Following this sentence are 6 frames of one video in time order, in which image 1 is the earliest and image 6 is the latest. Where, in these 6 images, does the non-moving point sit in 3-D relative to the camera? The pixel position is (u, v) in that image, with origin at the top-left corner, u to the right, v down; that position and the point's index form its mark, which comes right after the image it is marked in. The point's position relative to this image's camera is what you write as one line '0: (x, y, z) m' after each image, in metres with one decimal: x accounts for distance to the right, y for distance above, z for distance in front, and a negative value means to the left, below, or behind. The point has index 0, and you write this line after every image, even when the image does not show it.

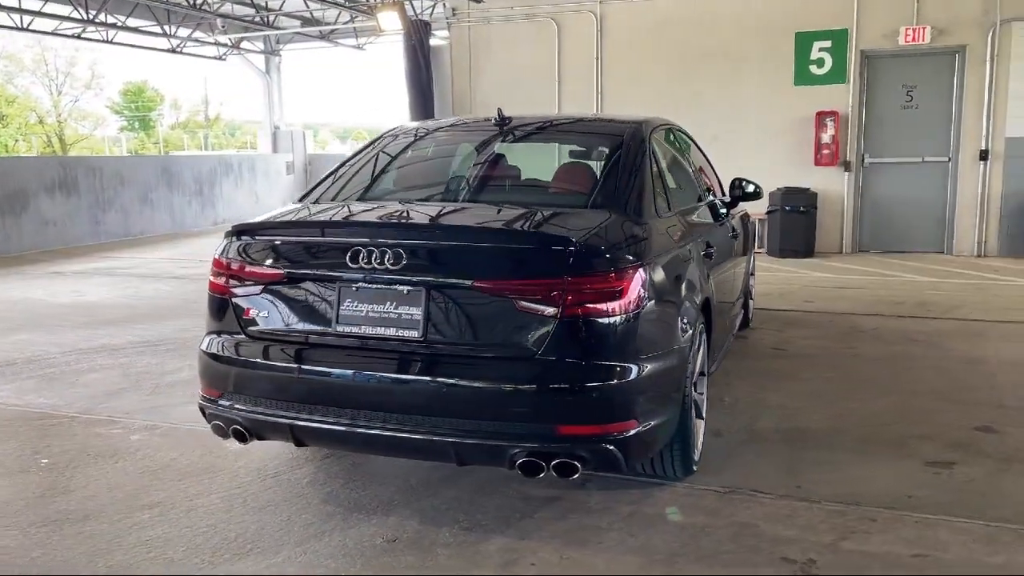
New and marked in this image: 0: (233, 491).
0: (-1.1, -0.8, +3.4) m
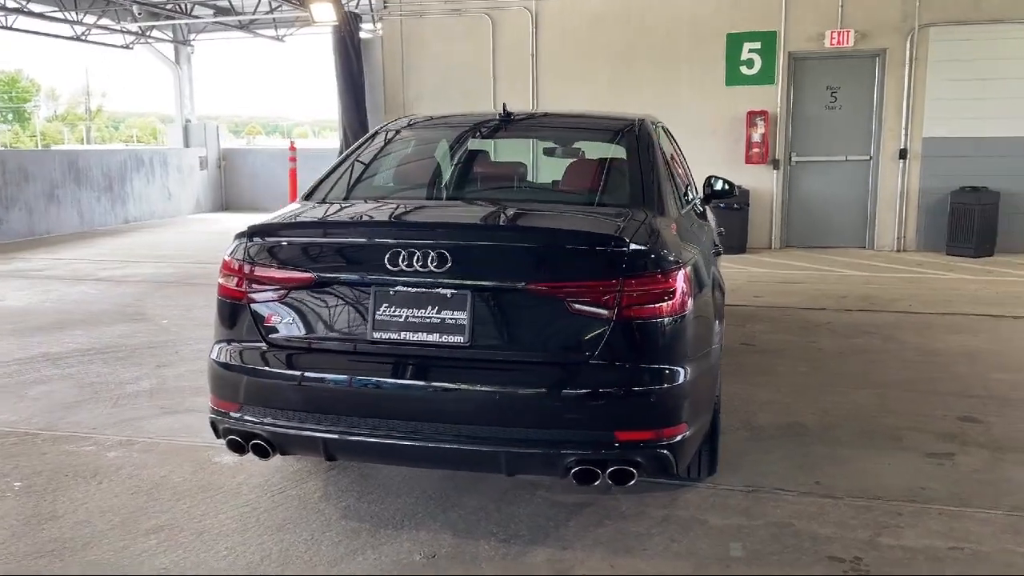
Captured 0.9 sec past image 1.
0: (-1.0, -0.8, +3.1) m
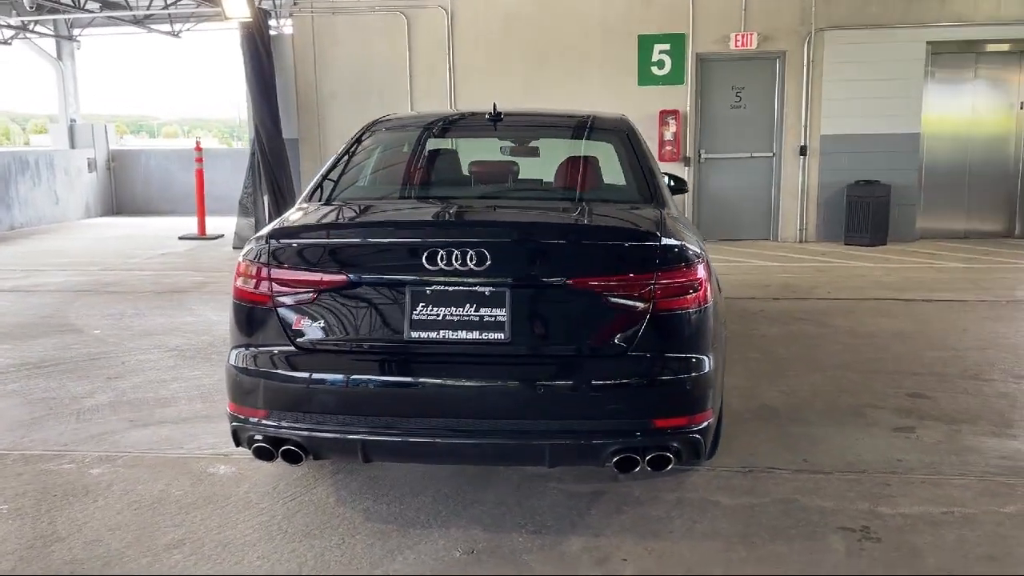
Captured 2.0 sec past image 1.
0: (-0.9, -0.8, +3.1) m
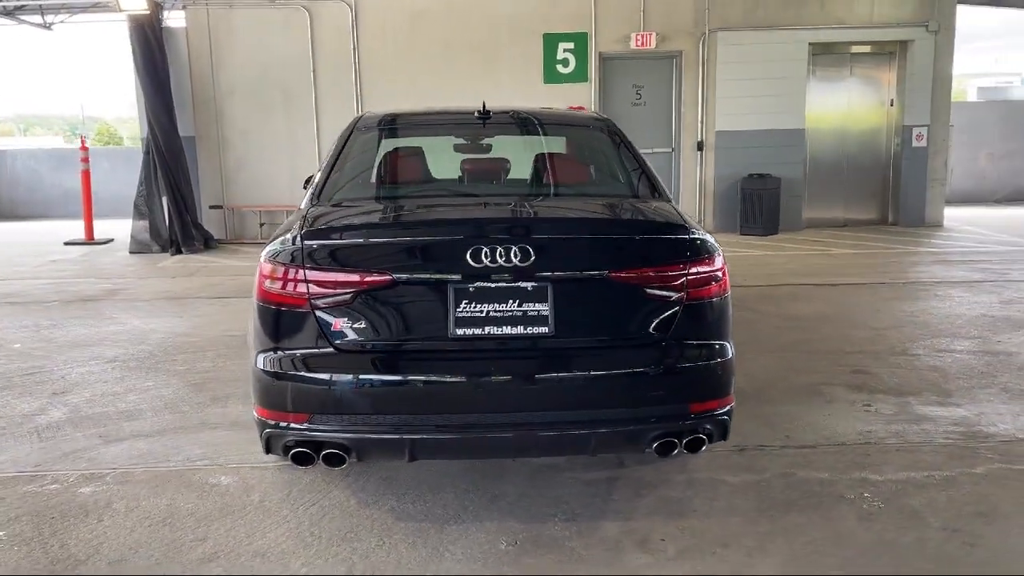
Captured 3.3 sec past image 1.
0: (-0.8, -0.8, +3.0) m
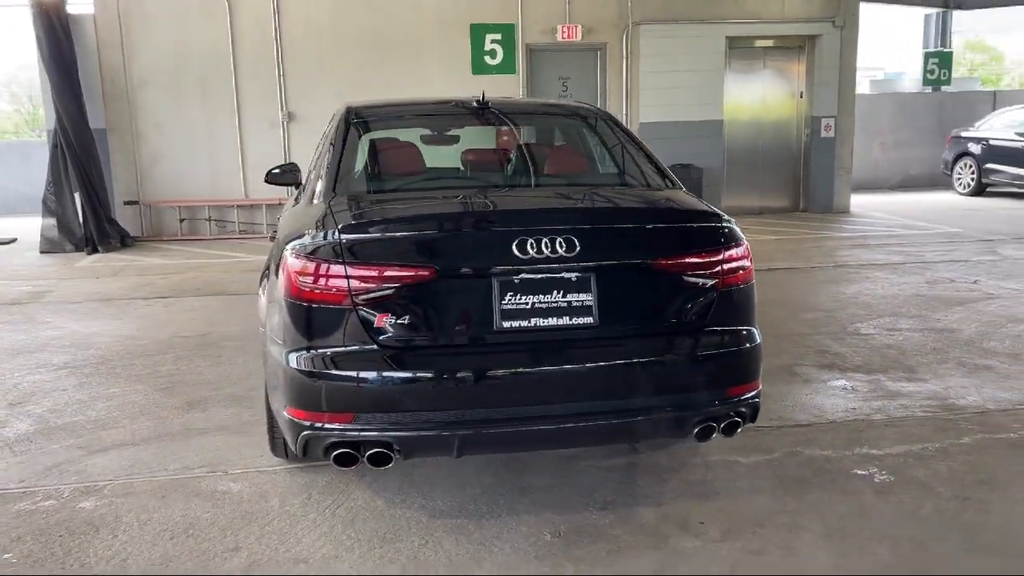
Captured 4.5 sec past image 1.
0: (-0.6, -0.8, +2.9) m
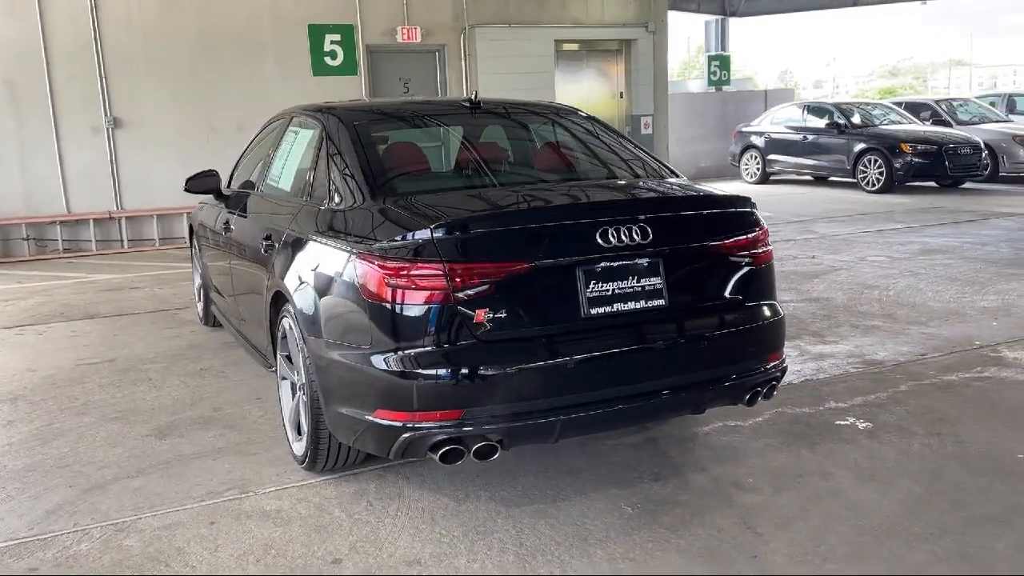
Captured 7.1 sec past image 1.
0: (-0.3, -0.8, +2.9) m
